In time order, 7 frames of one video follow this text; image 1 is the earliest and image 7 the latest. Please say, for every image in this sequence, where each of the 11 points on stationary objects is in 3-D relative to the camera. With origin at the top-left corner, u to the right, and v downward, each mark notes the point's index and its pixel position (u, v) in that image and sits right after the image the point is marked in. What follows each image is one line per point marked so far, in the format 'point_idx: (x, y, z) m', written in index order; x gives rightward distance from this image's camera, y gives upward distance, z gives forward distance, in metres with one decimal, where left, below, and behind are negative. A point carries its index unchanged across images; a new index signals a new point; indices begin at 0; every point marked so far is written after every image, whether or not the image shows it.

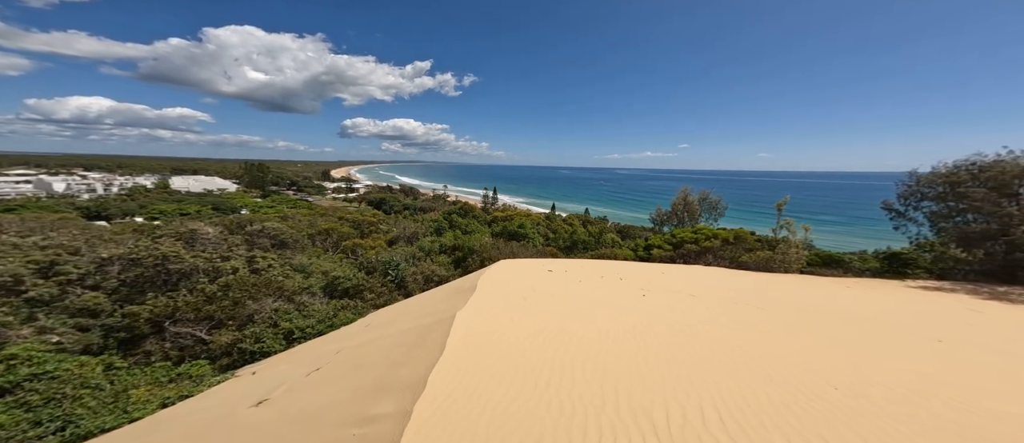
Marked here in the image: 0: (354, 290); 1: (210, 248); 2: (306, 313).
0: (-8.6, -3.7, +17.6) m
1: (-16.3, -1.5, +16.7) m
2: (-7.8, -3.2, +11.8) m
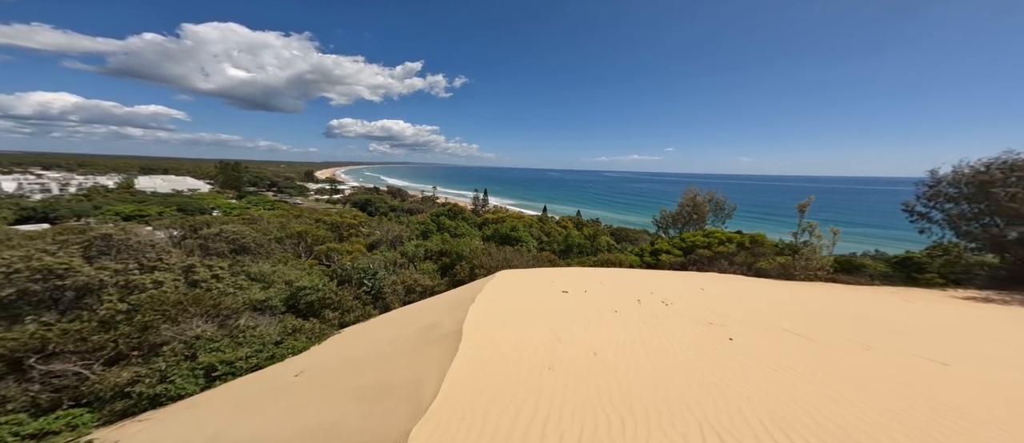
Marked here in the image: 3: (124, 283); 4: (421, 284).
0: (-9.1, -3.8, +15.0) m
1: (-16.7, -1.6, +13.8) m
2: (-7.9, -3.3, +9.2) m
3: (-13.7, -2.2, +11.2) m
4: (-5.1, -3.5, +17.9) m
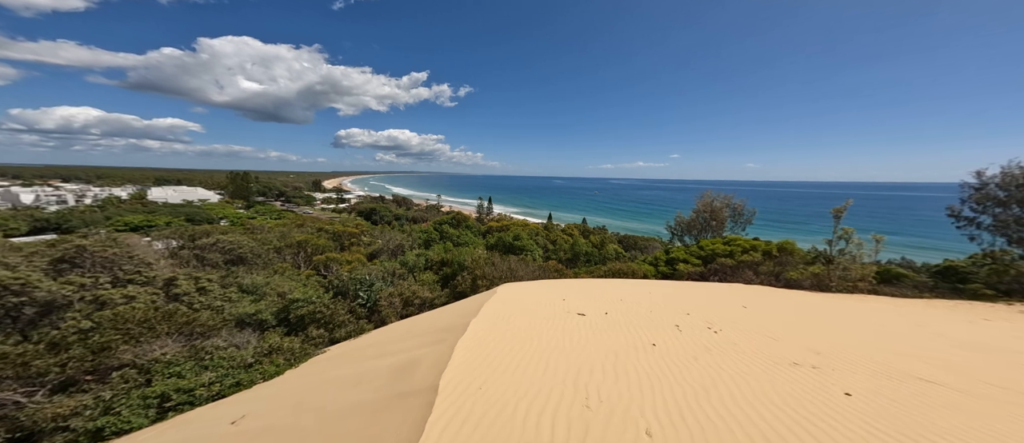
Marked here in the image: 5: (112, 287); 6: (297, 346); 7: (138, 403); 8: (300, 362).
0: (-8.9, -4.2, +13.9) m
1: (-16.5, -2.0, +12.9) m
2: (-7.8, -3.5, +8.2) m
3: (-13.6, -2.5, +10.3) m
4: (-4.9, -3.9, +16.8) m
5: (-14.5, -2.4, +11.5) m
6: (-6.5, -3.7, +9.7) m
7: (-7.9, -3.9, +6.8) m
8: (-6.0, -3.9, +9.0) m
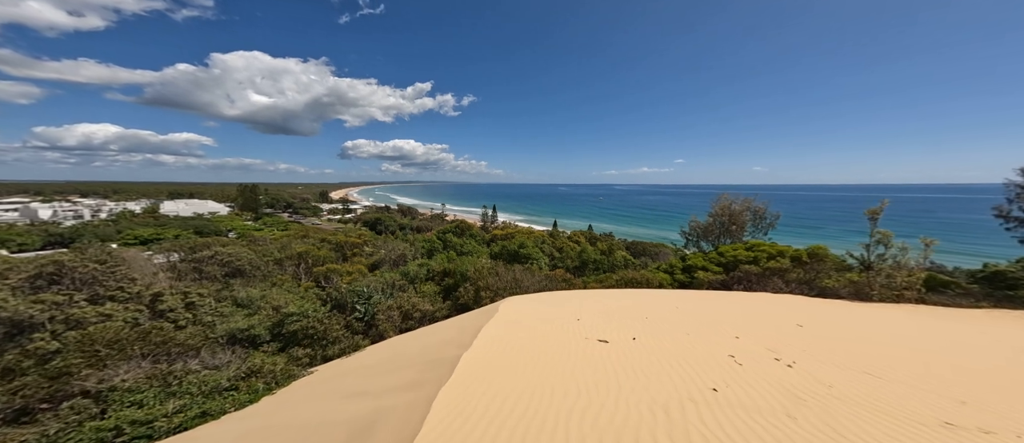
0: (-8.6, -4.6, +13.0) m
1: (-16.3, -2.5, +12.2) m
2: (-7.7, -3.8, +7.3) m
3: (-13.4, -2.9, +9.5) m
4: (-4.6, -4.4, +15.9) m
5: (-14.3, -2.8, +10.8) m
6: (-6.4, -4.0, +8.8) m
7: (-7.7, -4.1, +5.9) m
8: (-5.8, -4.1, +8.0) m
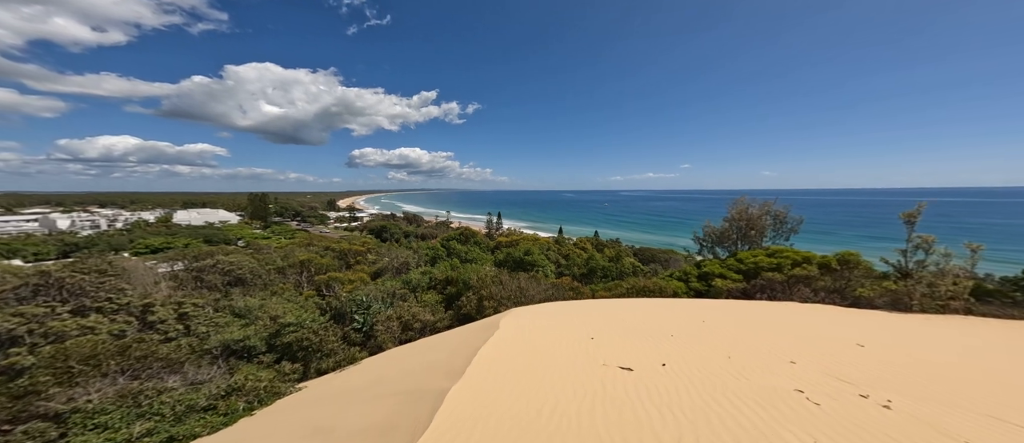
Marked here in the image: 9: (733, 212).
0: (-8.4, -4.9, +12.4) m
1: (-16.1, -2.8, +11.8) m
2: (-7.6, -3.9, +6.7) m
3: (-13.3, -3.1, +9.0) m
4: (-4.4, -4.7, +15.1) m
5: (-14.2, -3.1, +10.3) m
6: (-6.3, -4.1, +8.1) m
7: (-7.7, -4.2, +5.2) m
8: (-5.7, -4.3, +7.4) m
9: (+13.4, +0.6, +19.4) m
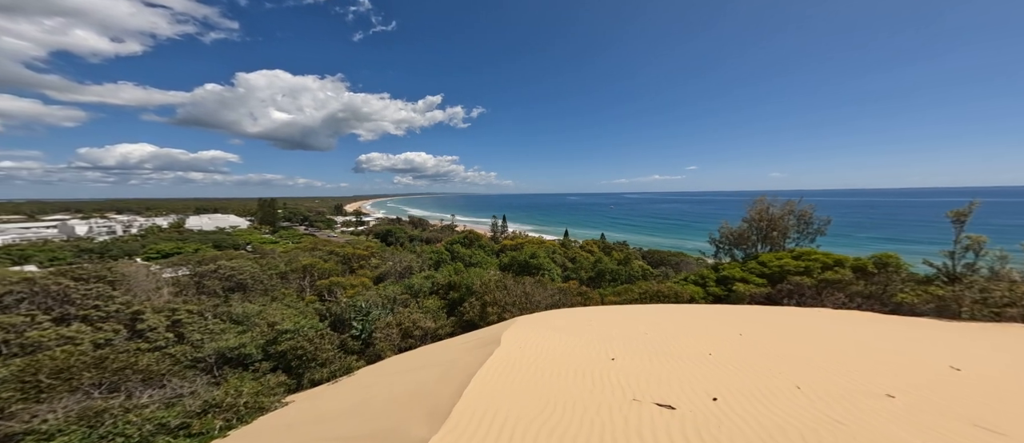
0: (-8.2, -5.0, +11.8) m
1: (-16.0, -2.9, +11.3) m
2: (-7.5, -3.9, +6.0) m
3: (-13.2, -3.2, +8.5) m
4: (-4.1, -4.8, +14.4) m
5: (-14.0, -3.2, +9.8) m
6: (-6.2, -4.2, +7.4) m
7: (-7.6, -4.2, +4.6) m
8: (-5.6, -4.3, +6.7) m
9: (+13.7, +0.5, +18.4) m
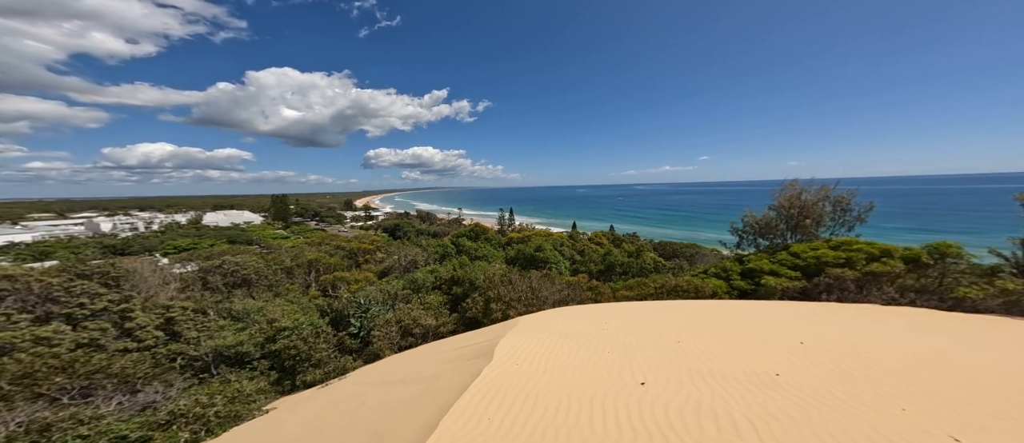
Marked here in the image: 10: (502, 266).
0: (-8.0, -4.7, +11.1) m
1: (-15.8, -2.7, +10.8) m
2: (-7.5, -3.7, +5.3) m
3: (-13.1, -3.0, +7.9) m
4: (-3.9, -4.4, +13.7) m
5: (-13.9, -3.0, +9.2) m
6: (-6.1, -3.9, +6.7) m
7: (-7.6, -4.0, +3.9) m
8: (-5.5, -4.1, +5.9) m
9: (+14.0, +1.2, +17.1) m
10: (-0.6, -2.8, +19.9) m
